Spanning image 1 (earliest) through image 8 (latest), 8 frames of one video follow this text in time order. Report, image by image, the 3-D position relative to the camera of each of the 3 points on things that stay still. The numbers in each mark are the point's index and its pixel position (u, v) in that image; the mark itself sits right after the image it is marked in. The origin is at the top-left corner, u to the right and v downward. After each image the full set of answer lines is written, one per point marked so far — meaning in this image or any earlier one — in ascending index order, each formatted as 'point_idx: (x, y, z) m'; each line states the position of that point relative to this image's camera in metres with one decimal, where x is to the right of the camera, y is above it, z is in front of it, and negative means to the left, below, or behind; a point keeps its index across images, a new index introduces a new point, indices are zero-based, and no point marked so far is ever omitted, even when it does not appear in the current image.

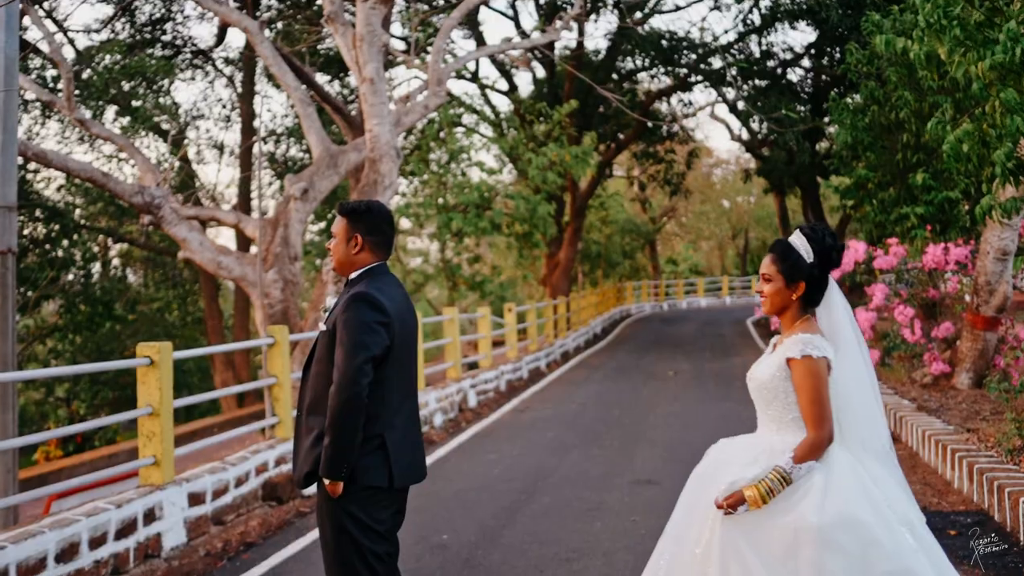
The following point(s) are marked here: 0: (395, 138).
0: (-1.3, +1.7, +13.0) m
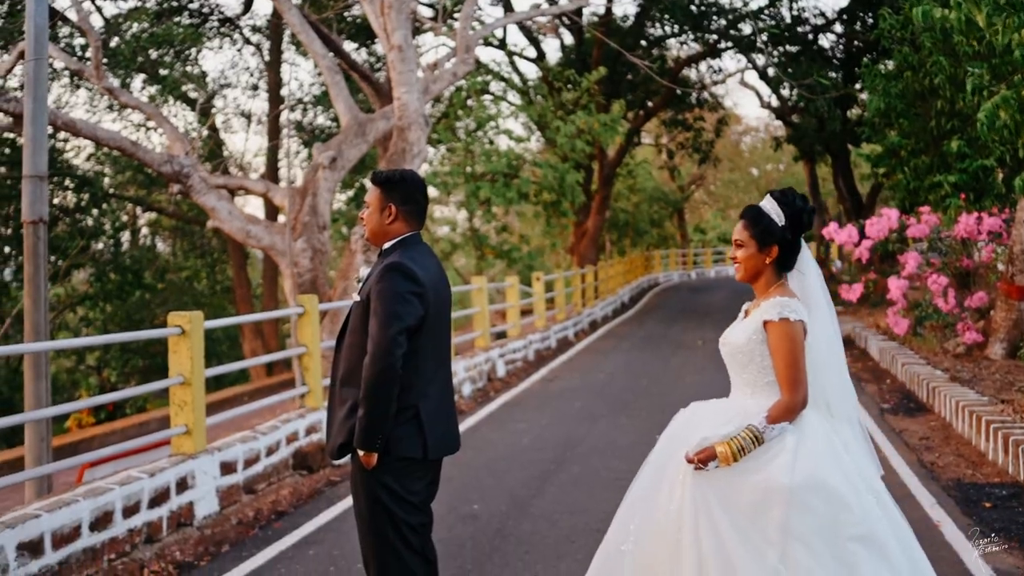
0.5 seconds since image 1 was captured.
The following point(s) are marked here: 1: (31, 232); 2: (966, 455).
0: (-1.0, +2.0, +12.9) m
1: (-3.1, +0.4, +7.6) m
2: (+3.5, -1.3, +9.1) m
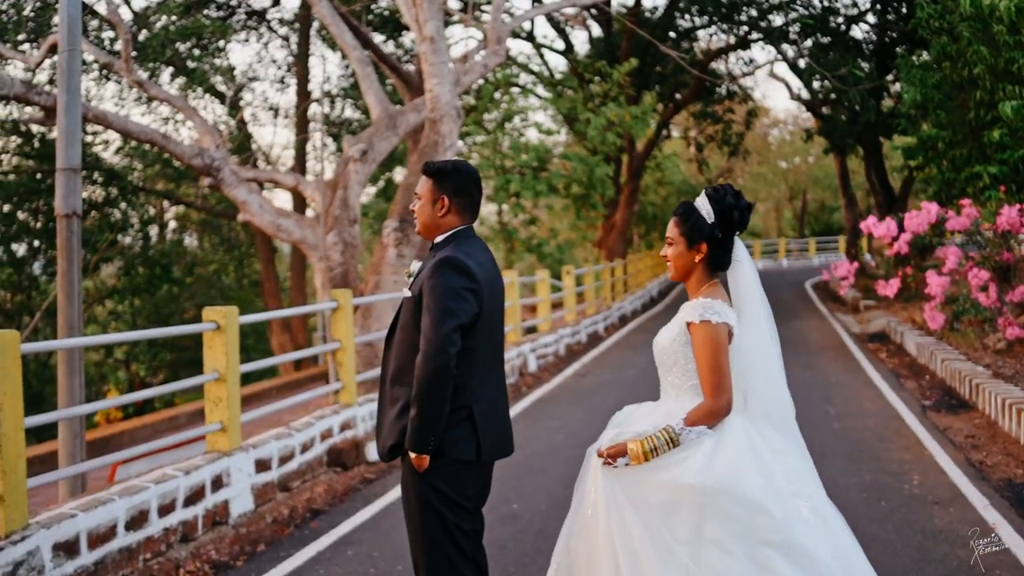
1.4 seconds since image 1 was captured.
0: (-0.6, +2.1, +12.8) m
1: (-2.8, +0.4, +7.5) m
2: (+3.8, -1.2, +8.8) m
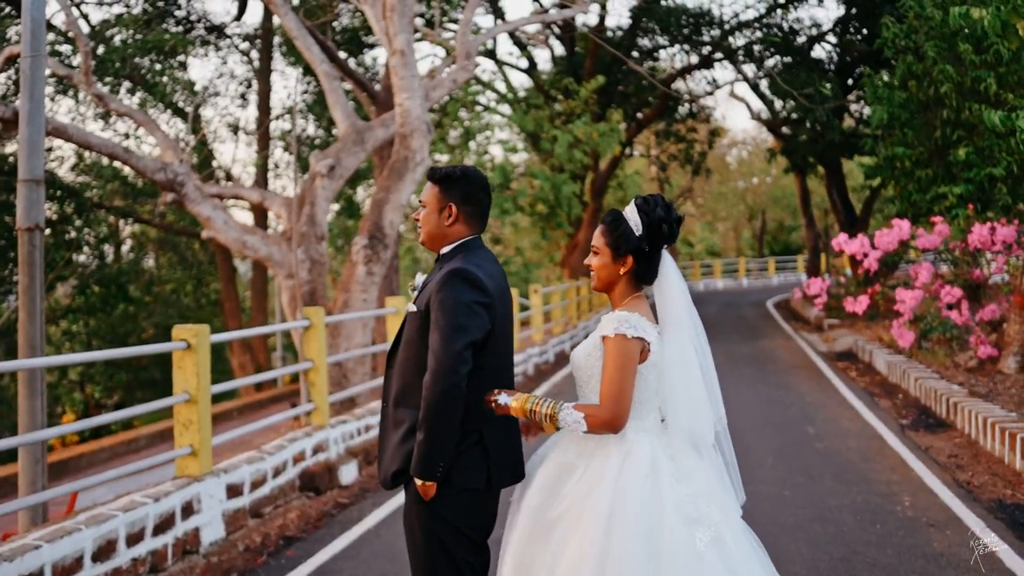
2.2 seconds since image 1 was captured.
0: (-0.9, +1.9, +12.5) m
1: (-2.9, +0.3, +7.1) m
2: (+3.6, -1.4, +8.7) m
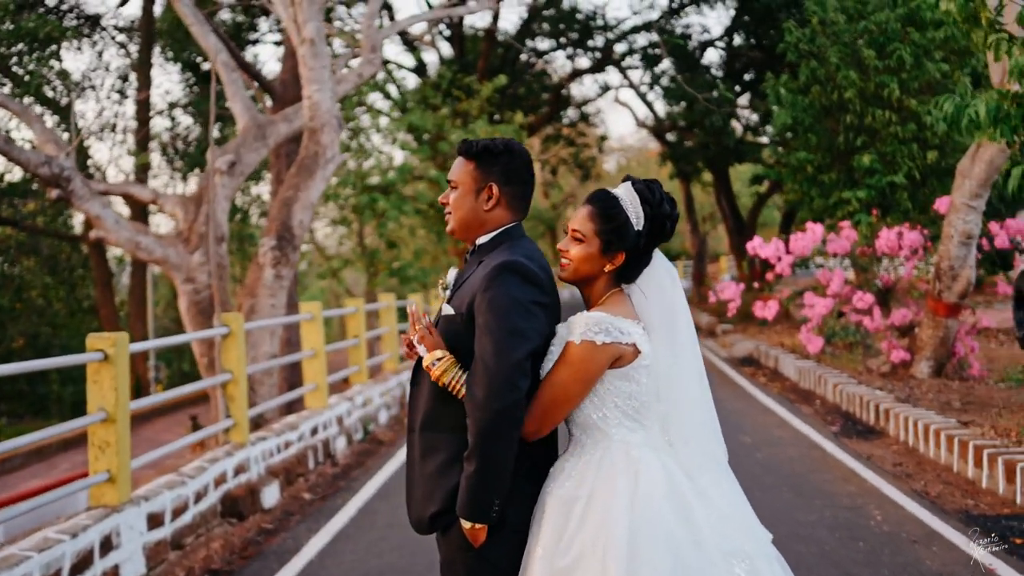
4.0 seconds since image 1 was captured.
0: (-1.7, +1.8, +11.8) m
1: (-3.2, +0.3, +6.2) m
2: (+3.2, -1.4, +8.5) m
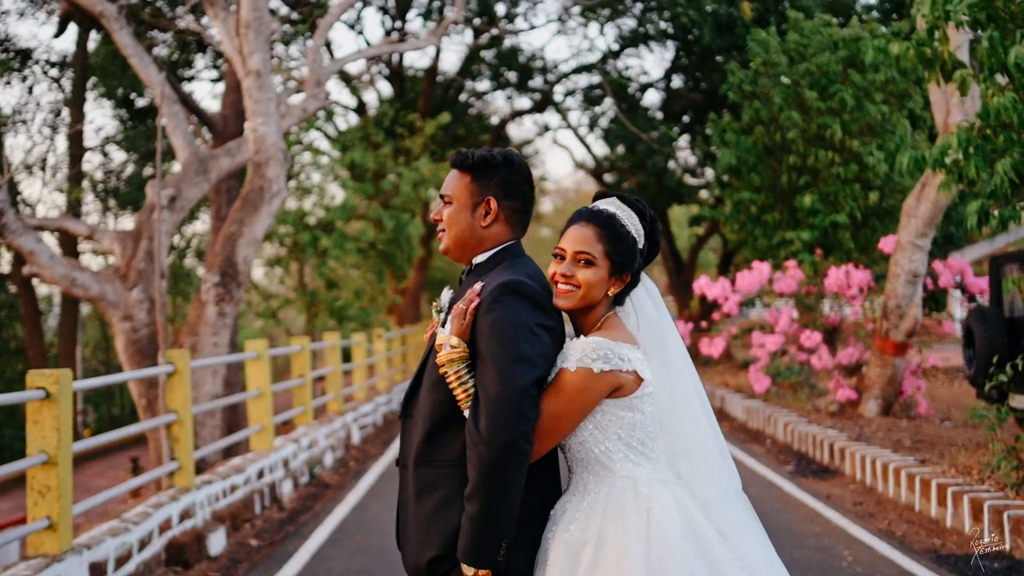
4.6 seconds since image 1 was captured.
0: (-2.2, +1.4, +11.5) m
1: (-3.3, +0.1, +5.8) m
2: (+2.9, -1.7, +8.4) m
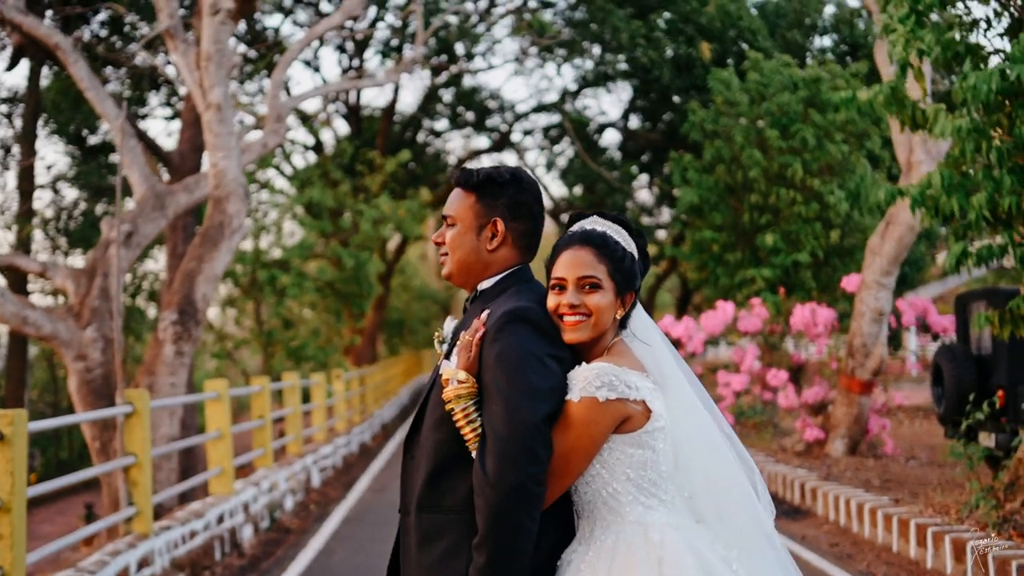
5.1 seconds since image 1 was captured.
0: (-2.6, +1.1, +11.2) m
1: (-3.4, -0.1, +5.4) m
2: (+2.7, -1.9, +8.2) m
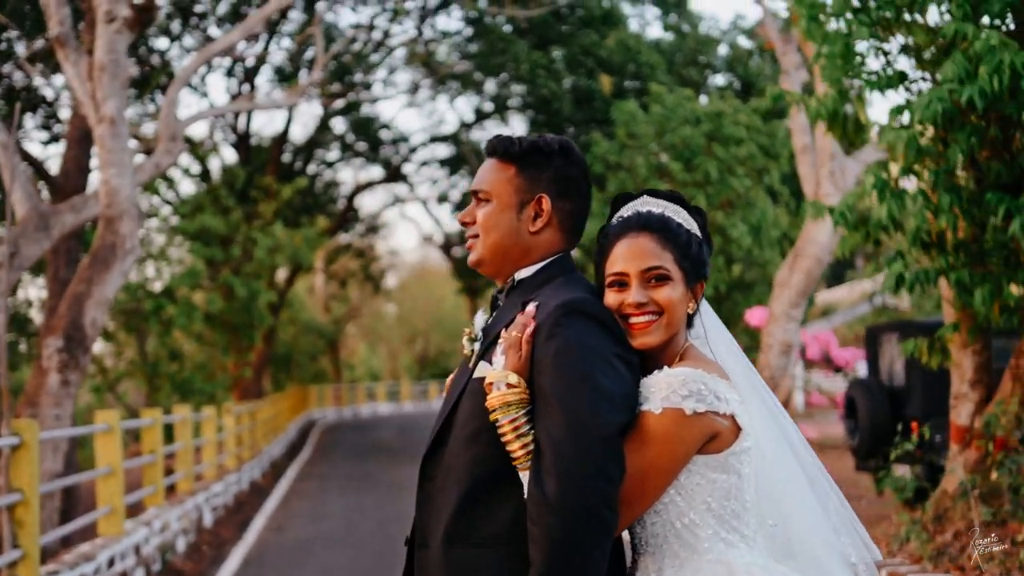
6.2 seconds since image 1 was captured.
0: (-3.3, +0.9, +10.6) m
1: (-3.6, -0.1, +4.7) m
2: (+2.1, -2.1, +8.0) m
